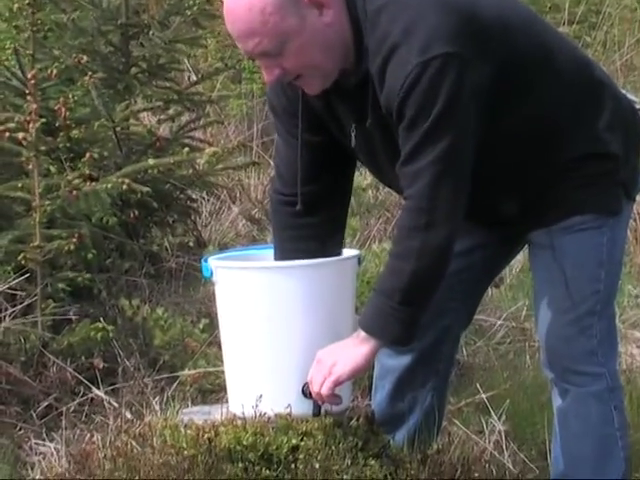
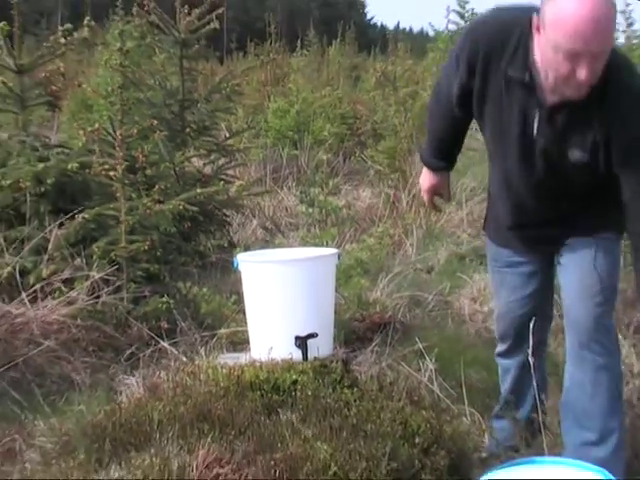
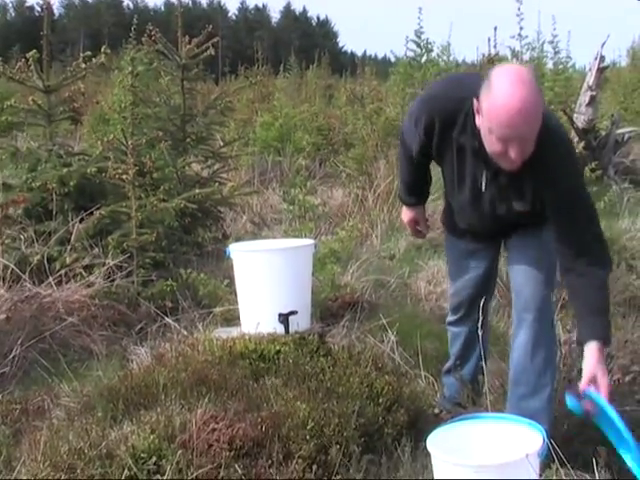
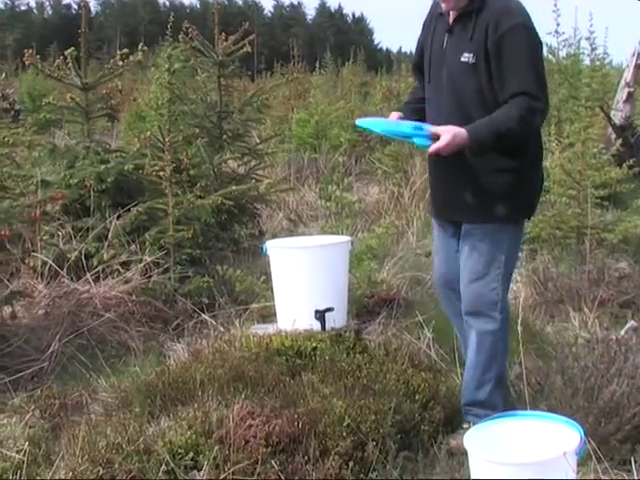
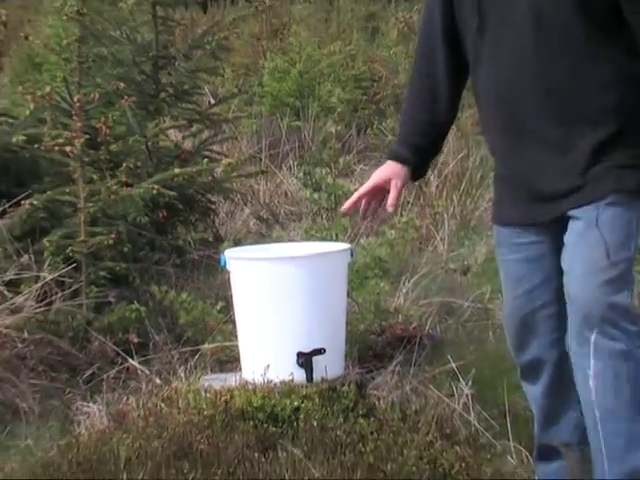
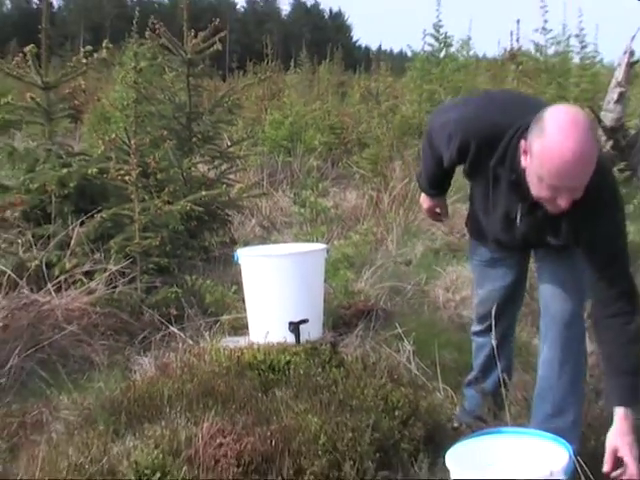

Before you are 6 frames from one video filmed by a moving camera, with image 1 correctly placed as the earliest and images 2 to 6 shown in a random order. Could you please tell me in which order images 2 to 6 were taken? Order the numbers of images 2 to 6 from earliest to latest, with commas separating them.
5, 2, 6, 3, 4
